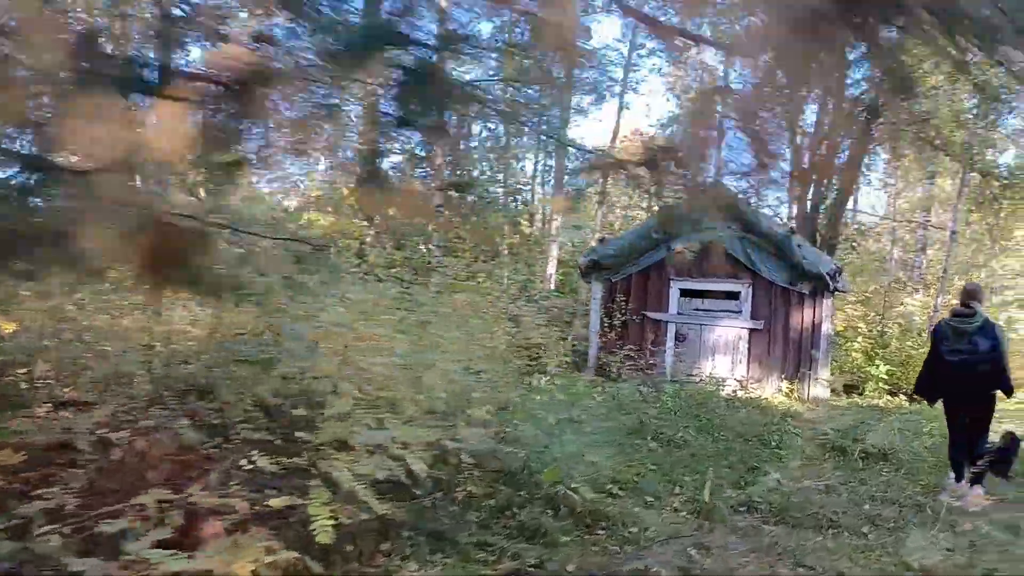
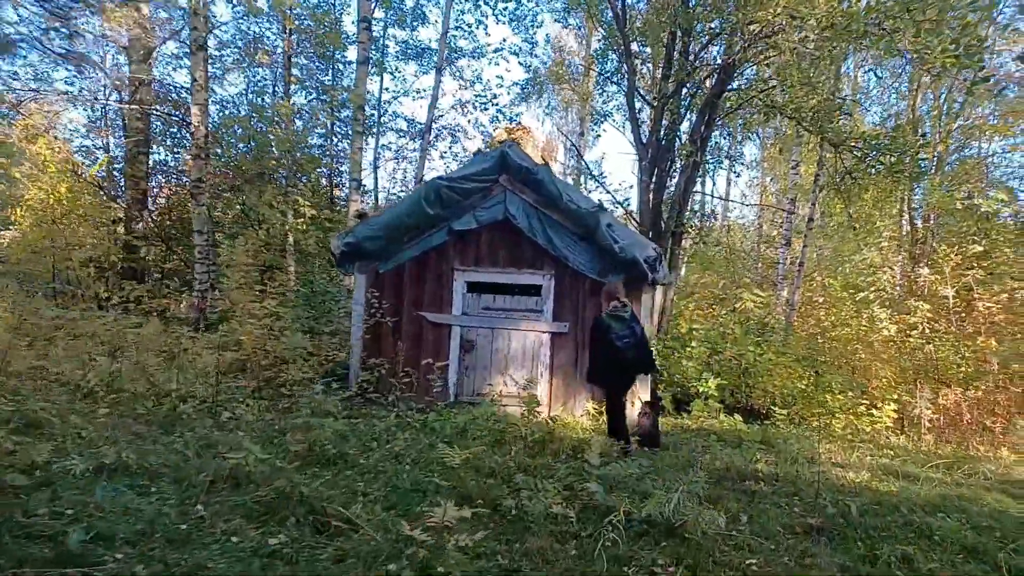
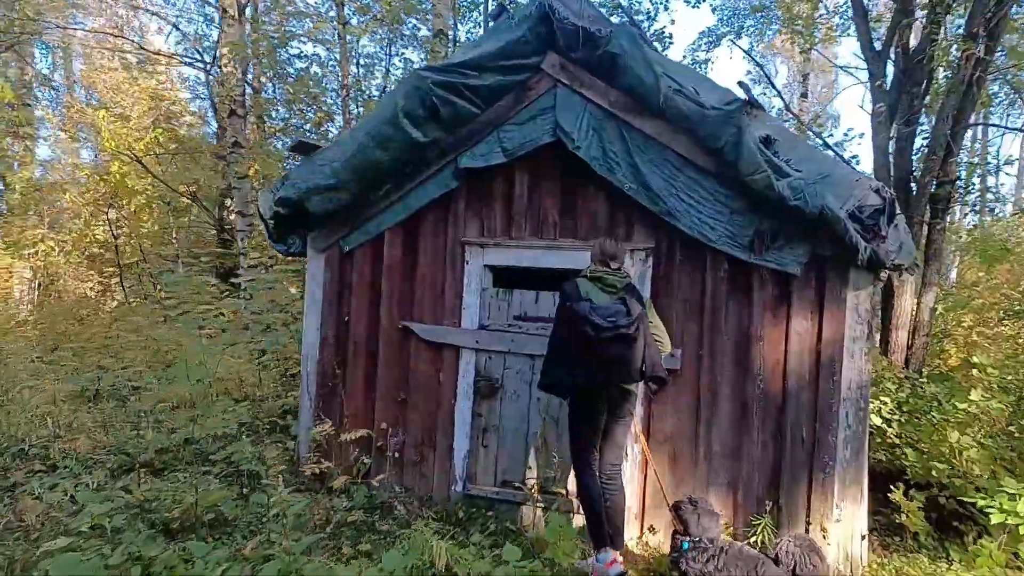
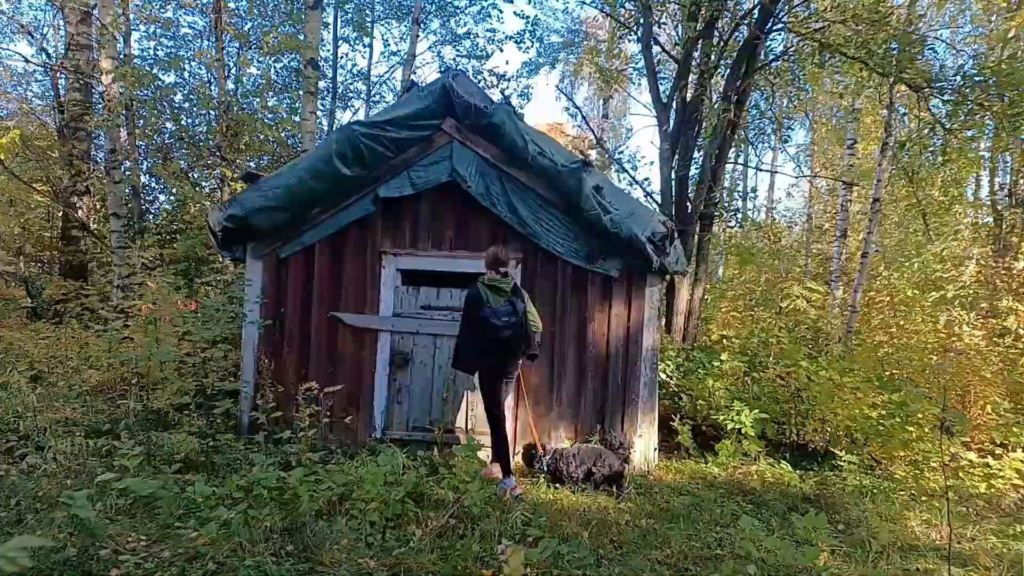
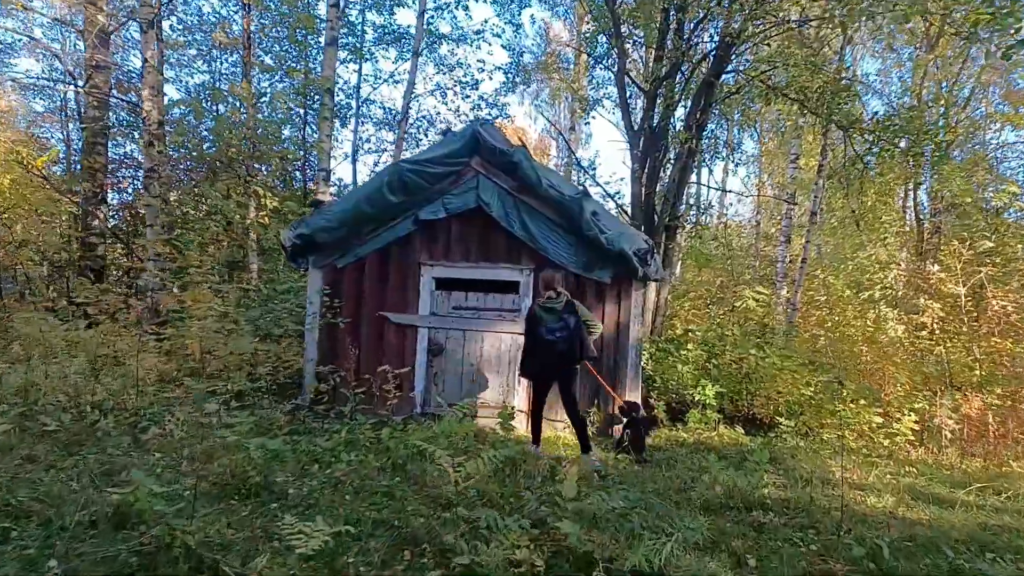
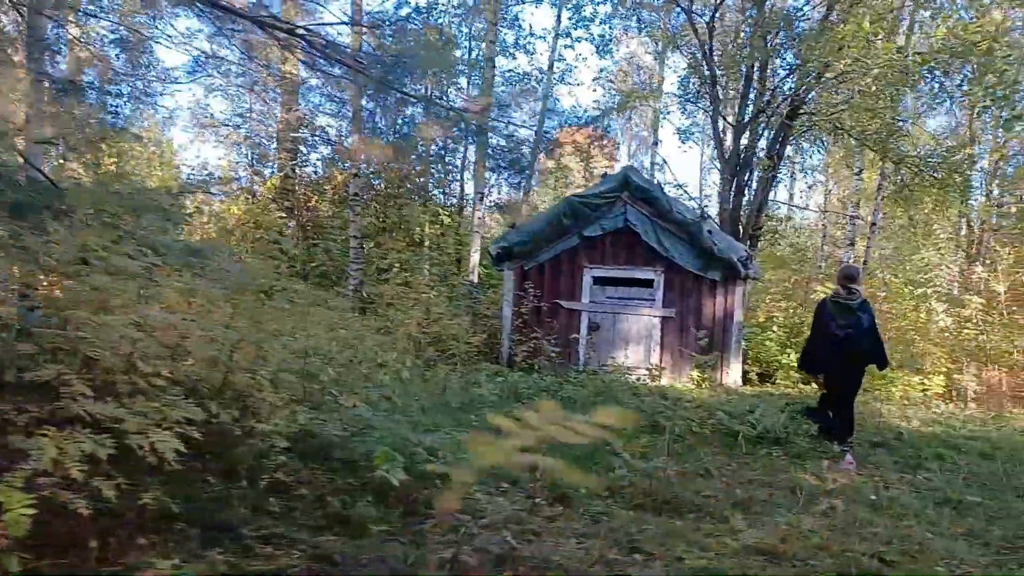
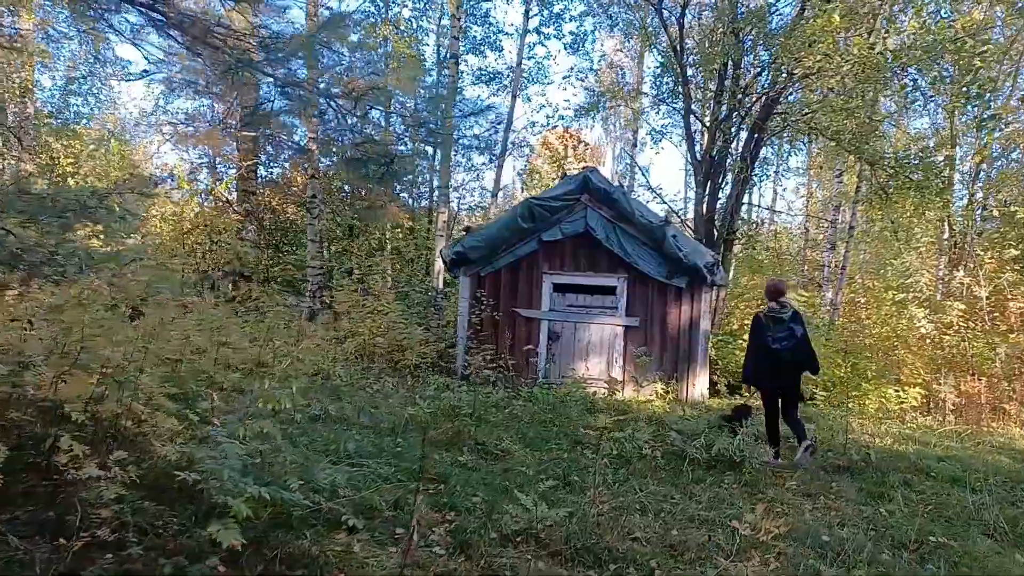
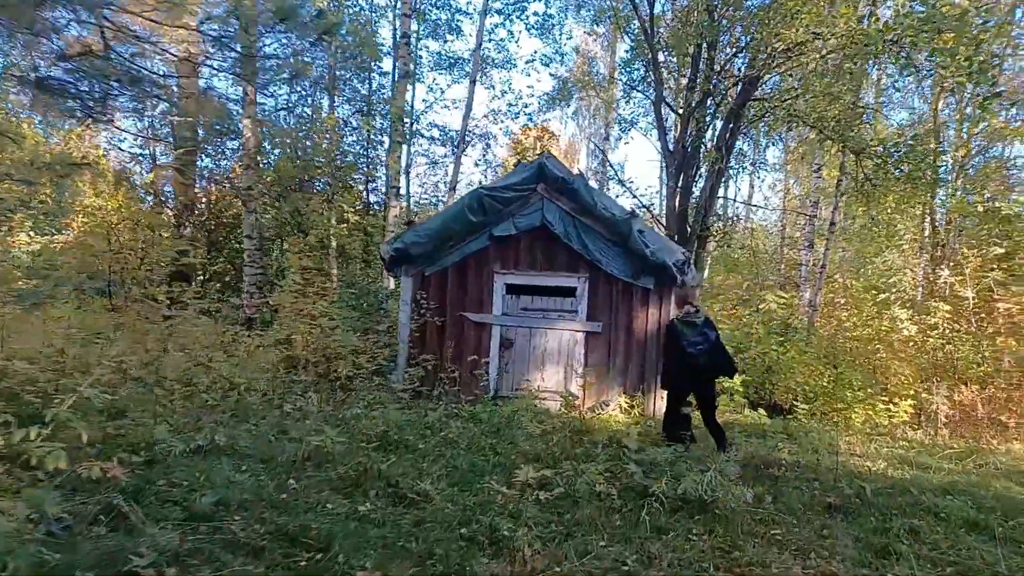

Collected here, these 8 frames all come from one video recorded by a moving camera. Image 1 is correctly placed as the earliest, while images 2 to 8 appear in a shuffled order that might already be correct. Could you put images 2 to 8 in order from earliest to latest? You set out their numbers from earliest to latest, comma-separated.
6, 7, 8, 2, 5, 4, 3
